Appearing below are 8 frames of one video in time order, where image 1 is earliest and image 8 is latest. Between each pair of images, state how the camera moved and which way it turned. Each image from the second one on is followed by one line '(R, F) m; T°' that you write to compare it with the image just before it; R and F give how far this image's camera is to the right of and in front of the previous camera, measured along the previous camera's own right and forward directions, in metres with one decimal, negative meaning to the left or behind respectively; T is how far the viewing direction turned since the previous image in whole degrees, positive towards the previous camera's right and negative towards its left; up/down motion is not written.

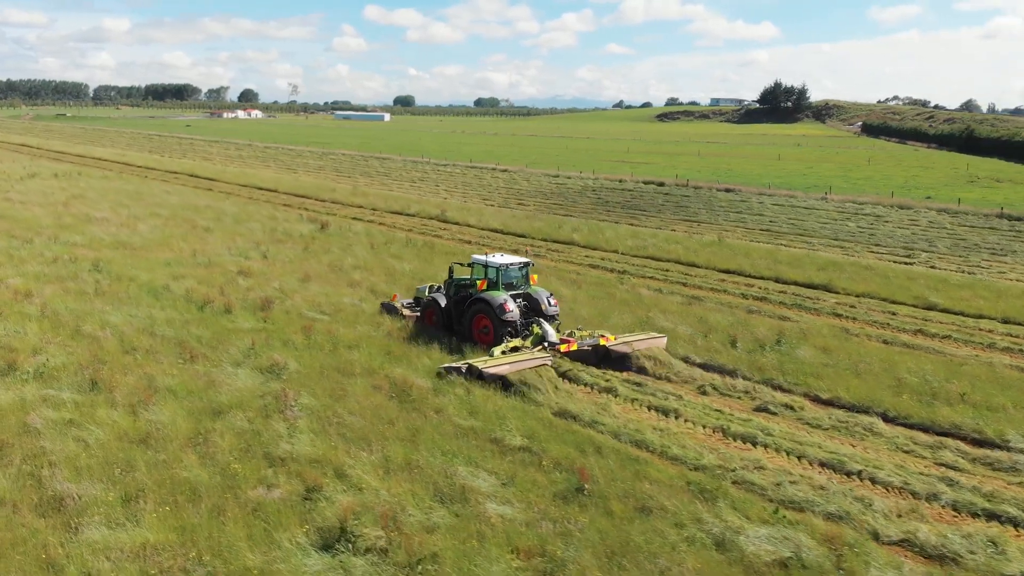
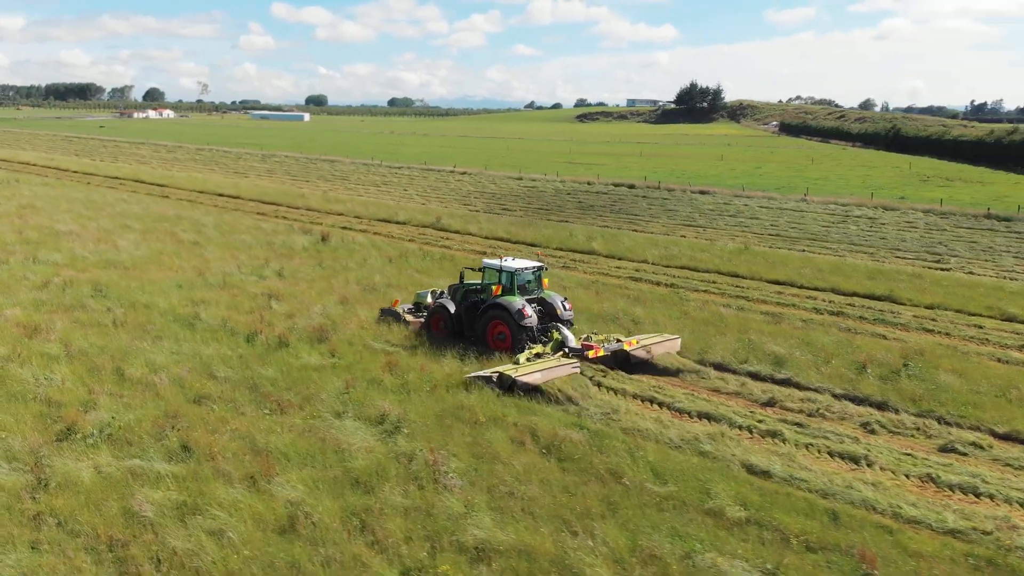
(-3.0, +2.0) m; +5°
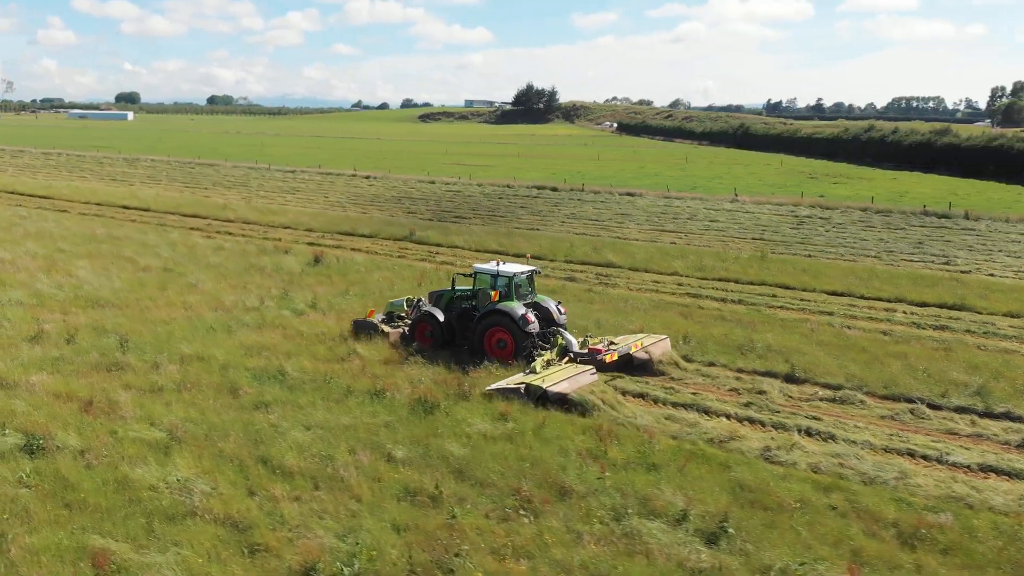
(-4.7, +2.9) m; +11°
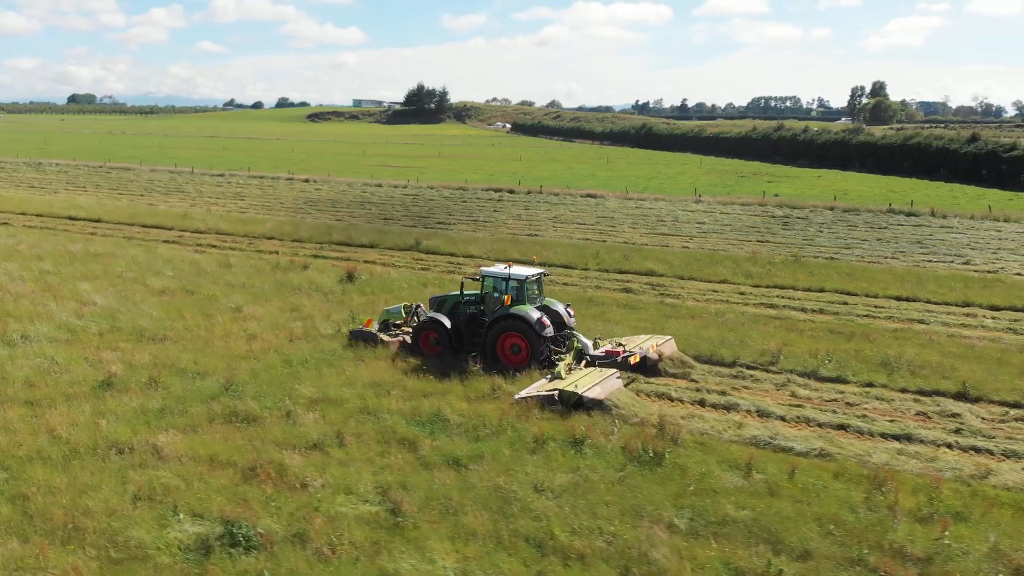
(-3.7, +1.8) m; +7°
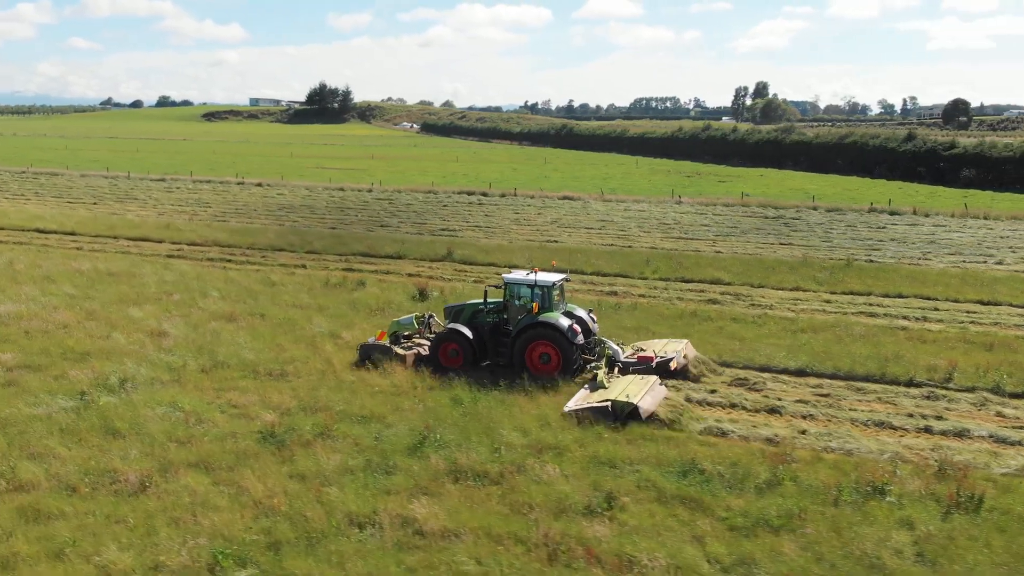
(-3.8, +1.7) m; +7°
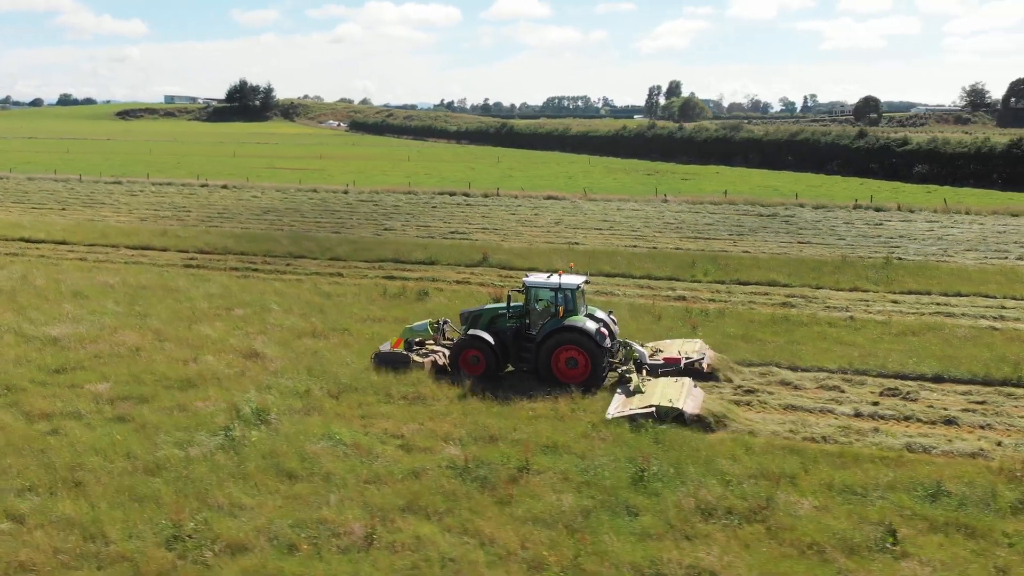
(-2.9, +1.0) m; +5°
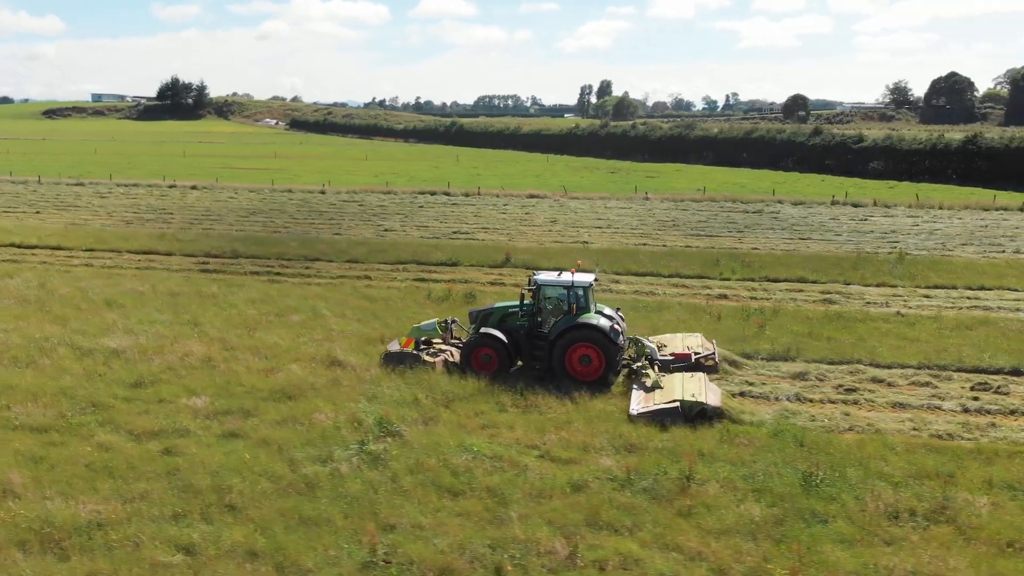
(-2.1, +0.4) m; +4°
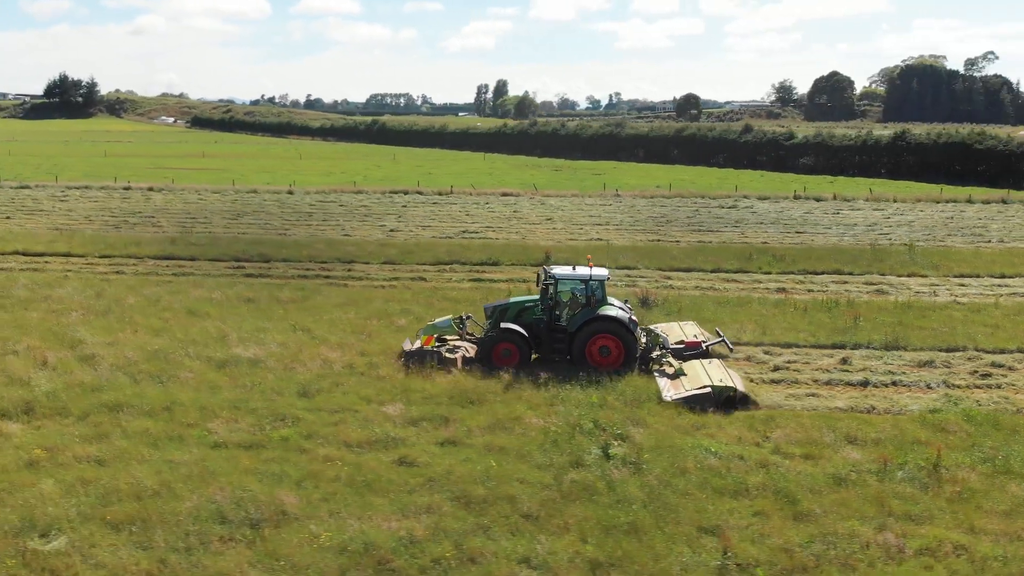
(-3.4, +0.3) m; +7°
